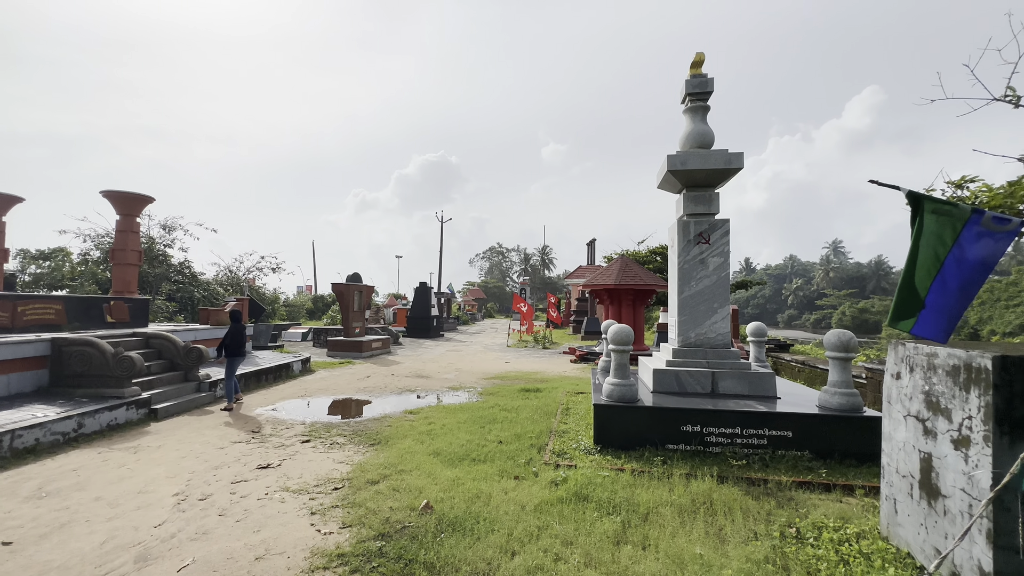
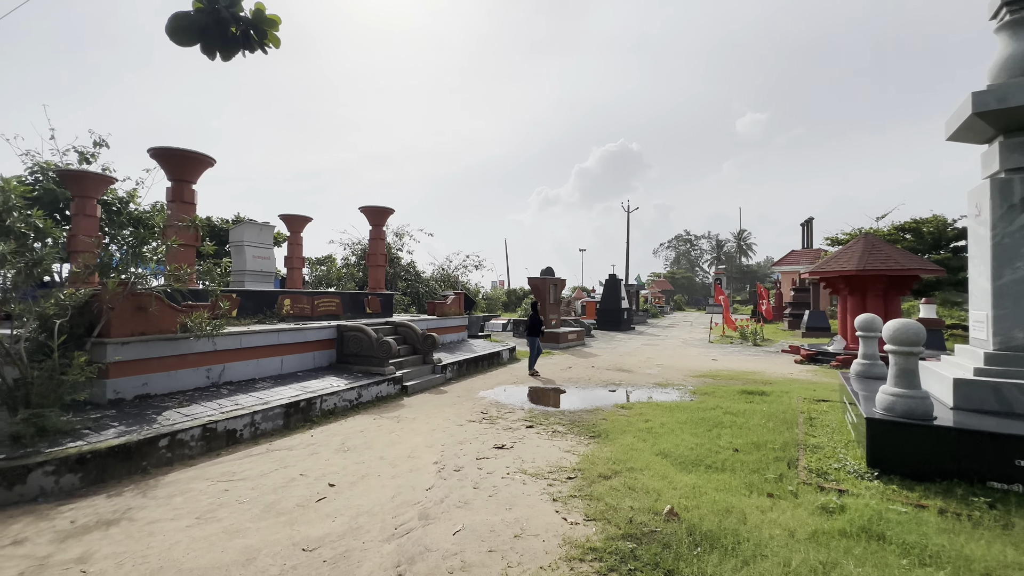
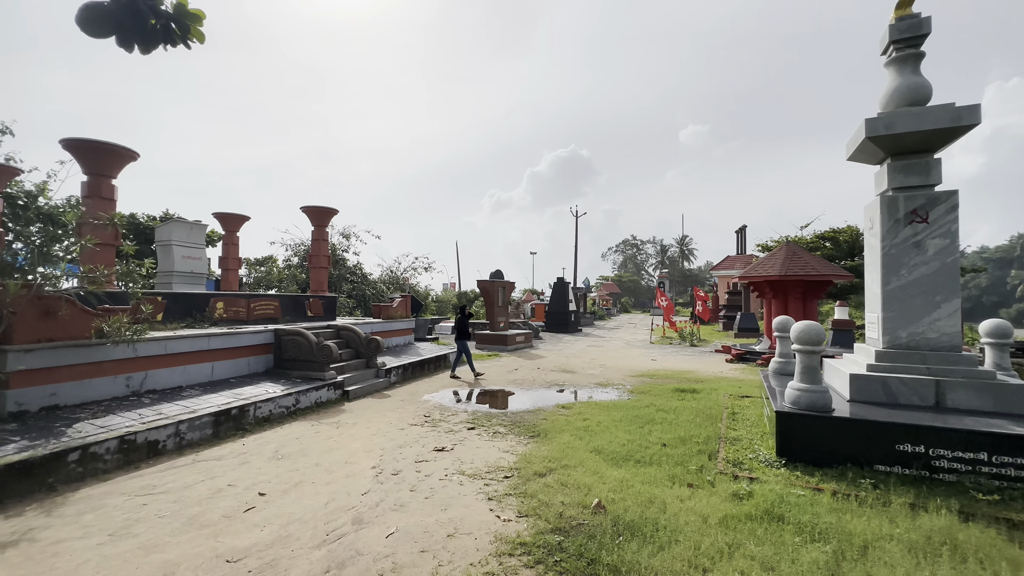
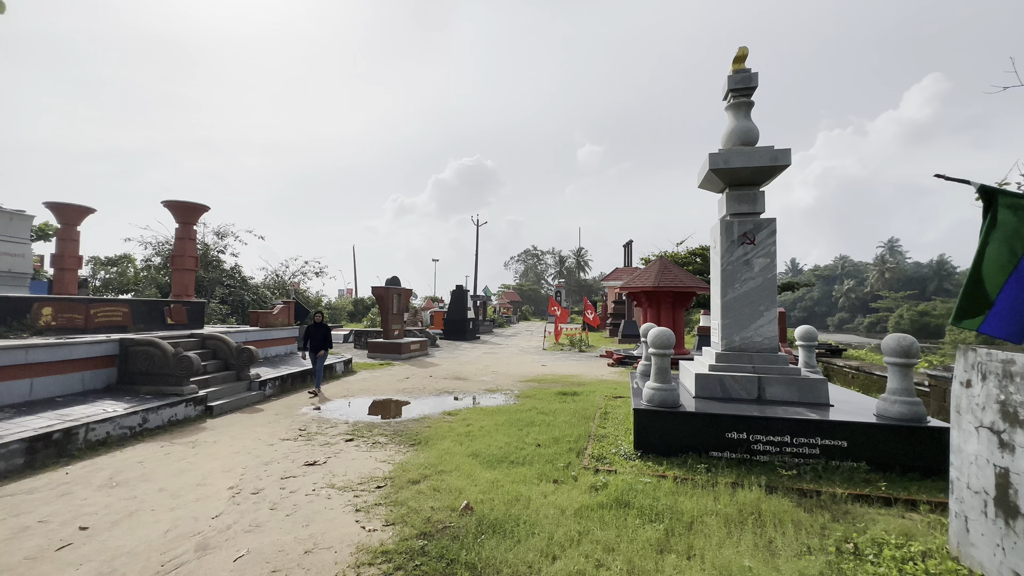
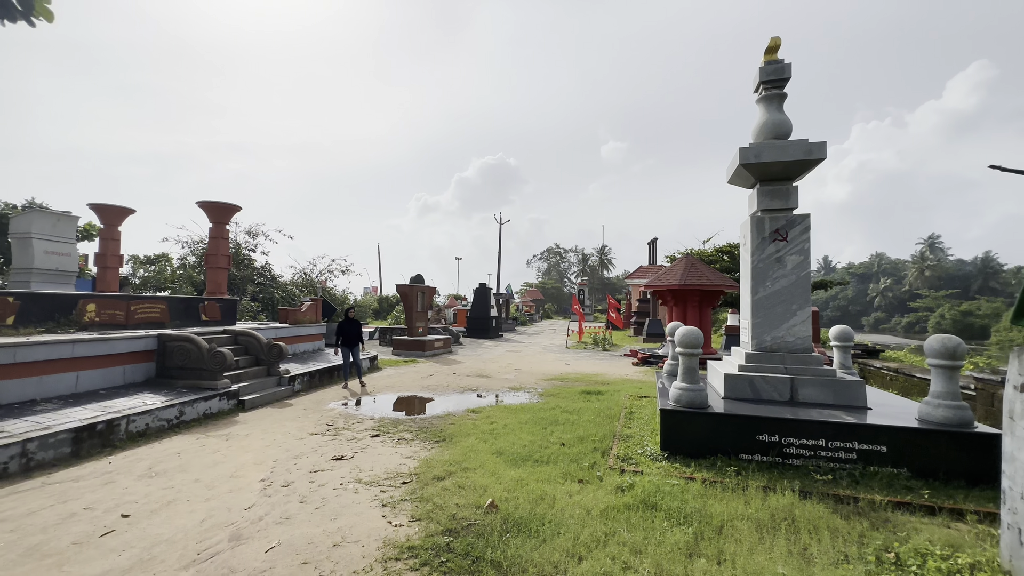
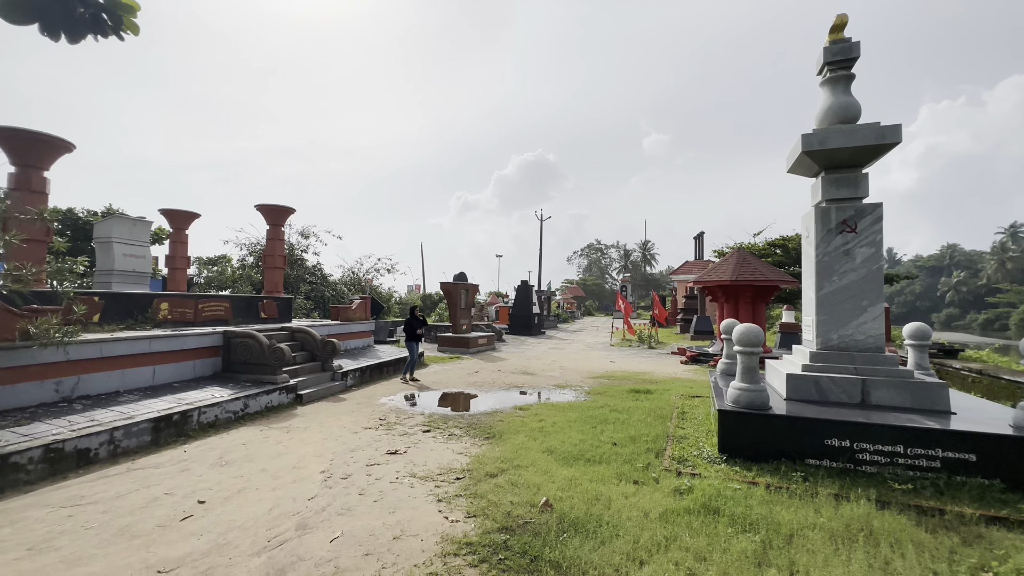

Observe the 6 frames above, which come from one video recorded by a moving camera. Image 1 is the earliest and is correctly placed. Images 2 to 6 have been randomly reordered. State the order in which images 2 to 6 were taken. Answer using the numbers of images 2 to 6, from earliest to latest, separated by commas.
4, 5, 6, 3, 2
